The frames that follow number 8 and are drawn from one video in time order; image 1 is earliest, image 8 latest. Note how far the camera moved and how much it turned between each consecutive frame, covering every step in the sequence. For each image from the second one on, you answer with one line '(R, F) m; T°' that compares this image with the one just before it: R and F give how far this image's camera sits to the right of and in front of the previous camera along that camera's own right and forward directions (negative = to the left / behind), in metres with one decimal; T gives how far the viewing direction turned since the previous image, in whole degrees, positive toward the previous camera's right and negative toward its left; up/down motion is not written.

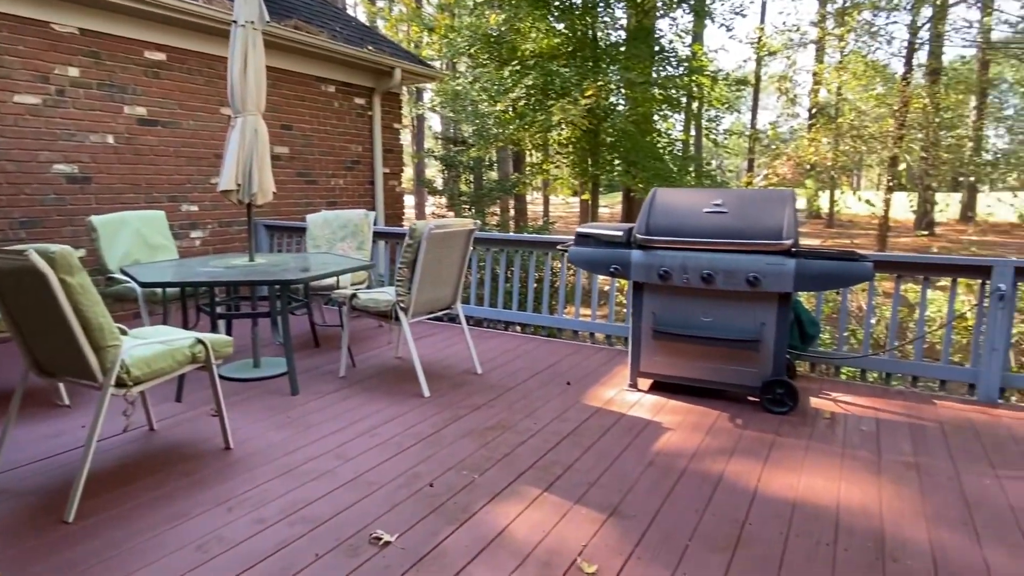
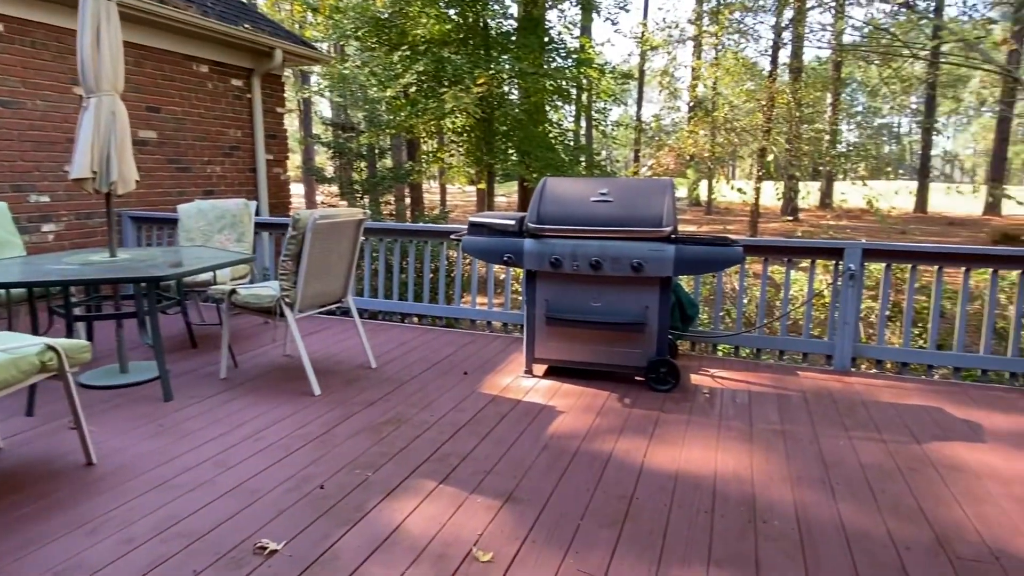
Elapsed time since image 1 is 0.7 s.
(0.0, 0.0) m; +9°
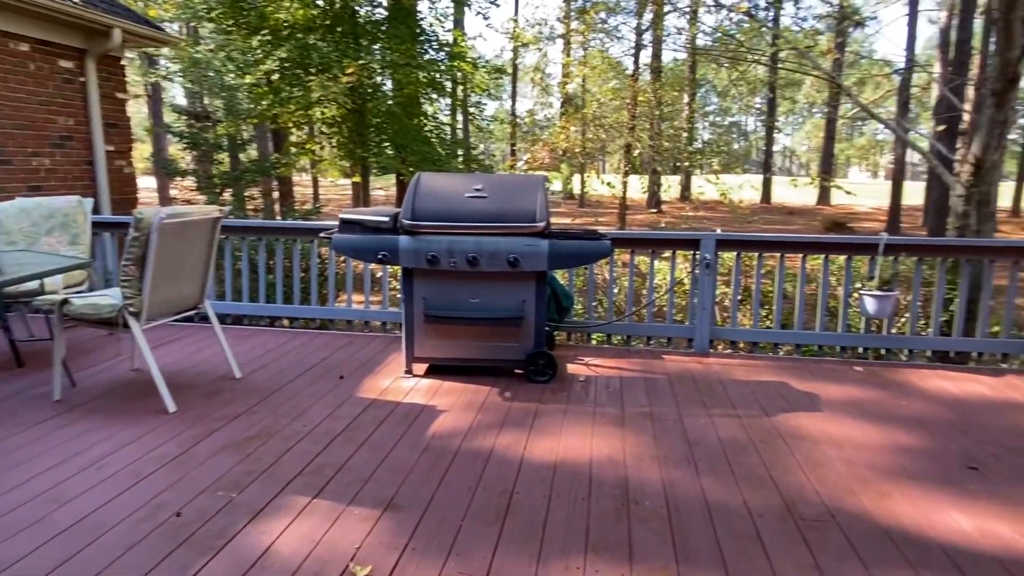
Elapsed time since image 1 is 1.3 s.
(0.0, 0.0) m; +11°
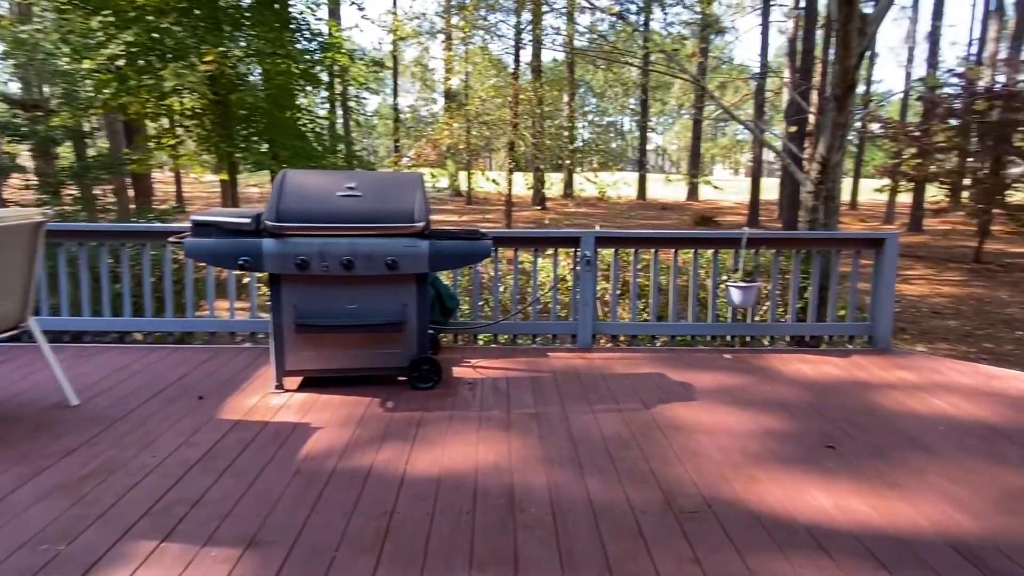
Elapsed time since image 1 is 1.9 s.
(+0.1, +0.1) m; +10°
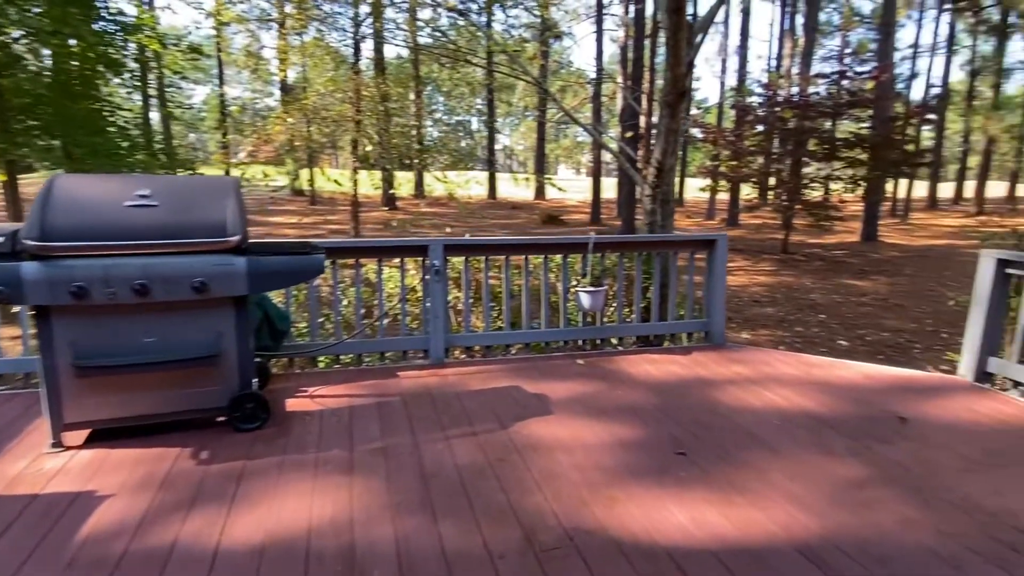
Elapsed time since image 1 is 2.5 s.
(+0.1, +0.2) m; +13°
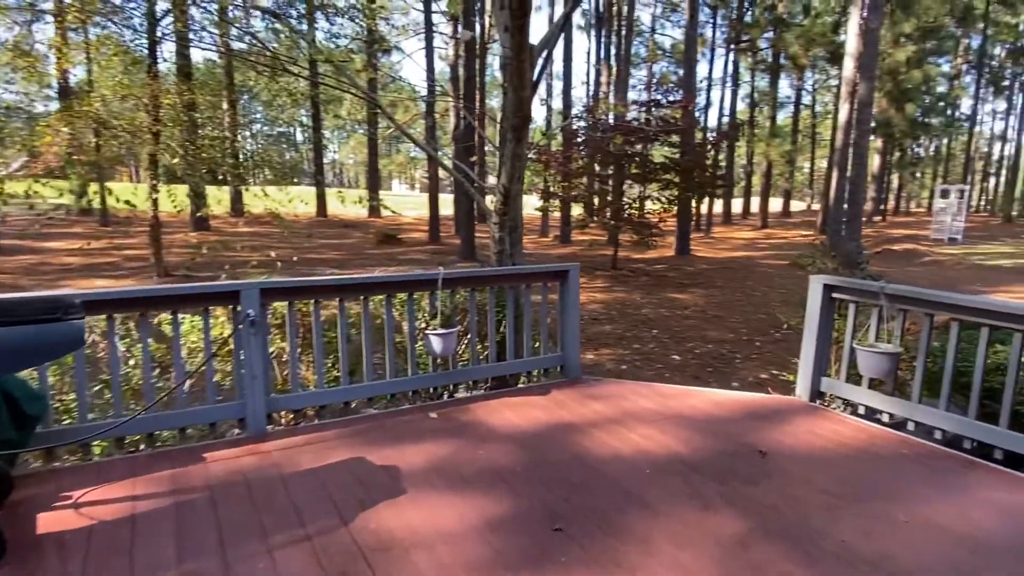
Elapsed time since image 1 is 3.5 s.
(0.0, +0.4) m; +15°
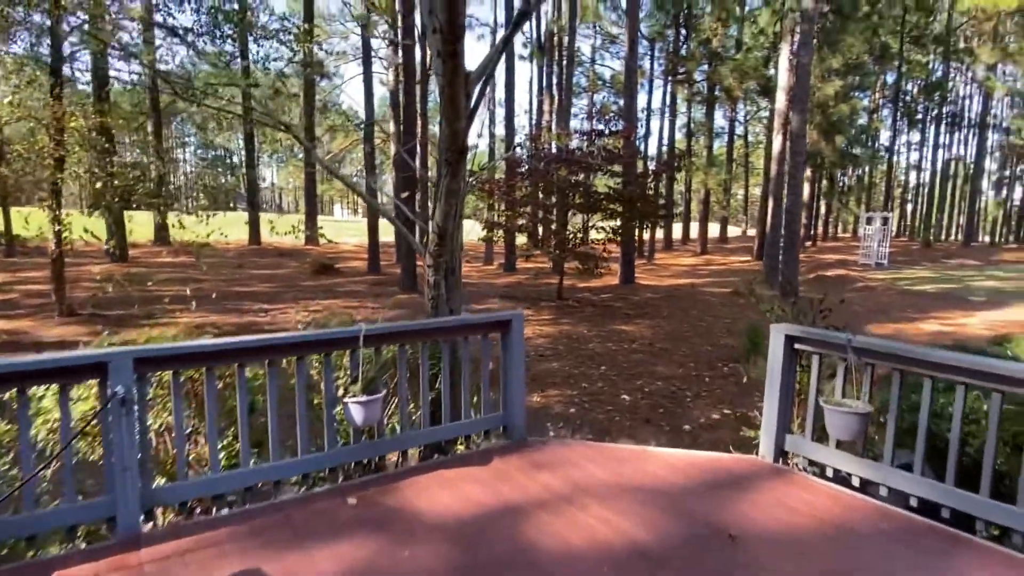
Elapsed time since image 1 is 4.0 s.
(+0.1, +0.4) m; +5°
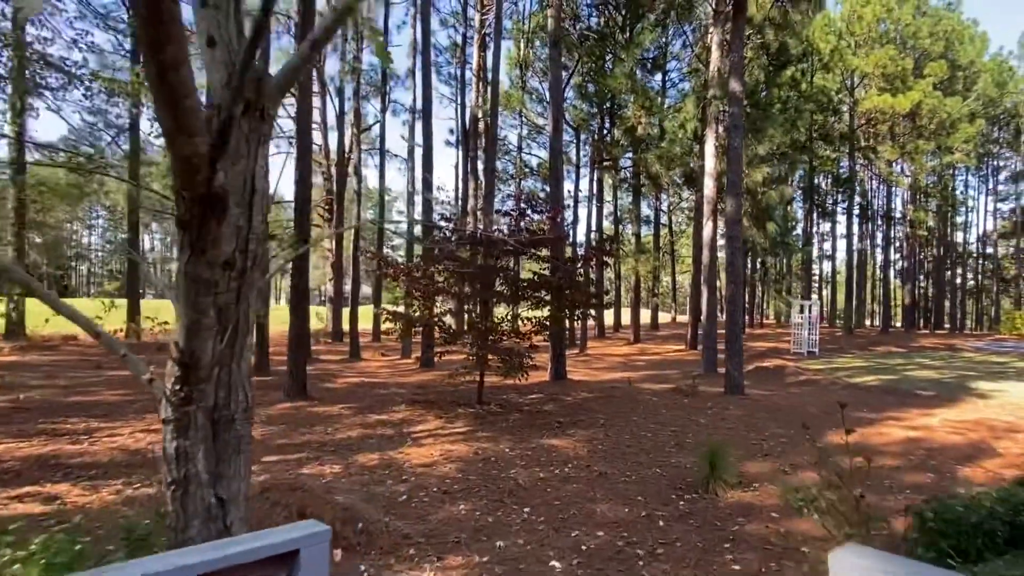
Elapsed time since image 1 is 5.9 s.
(+0.4, +1.6) m; +6°
